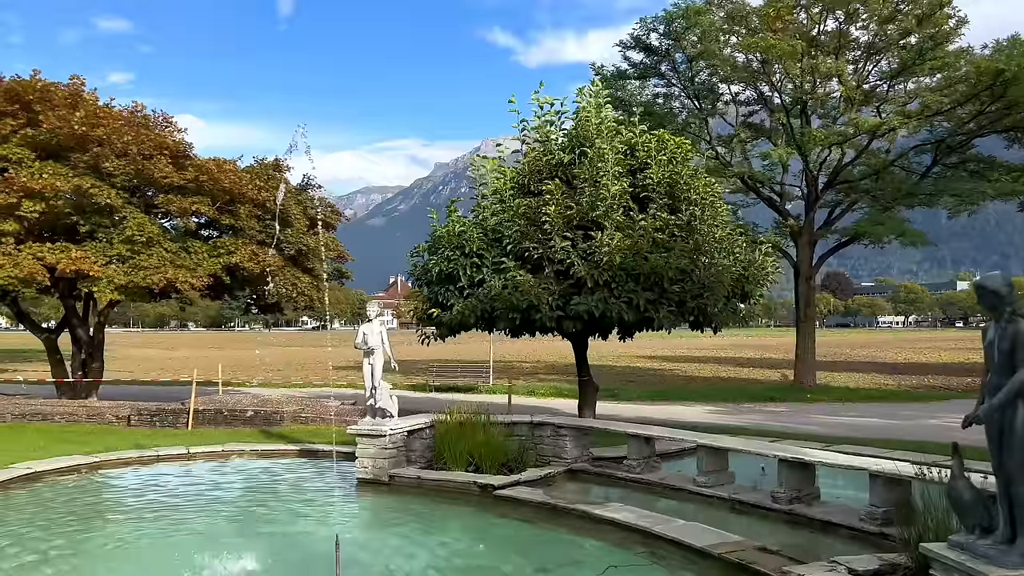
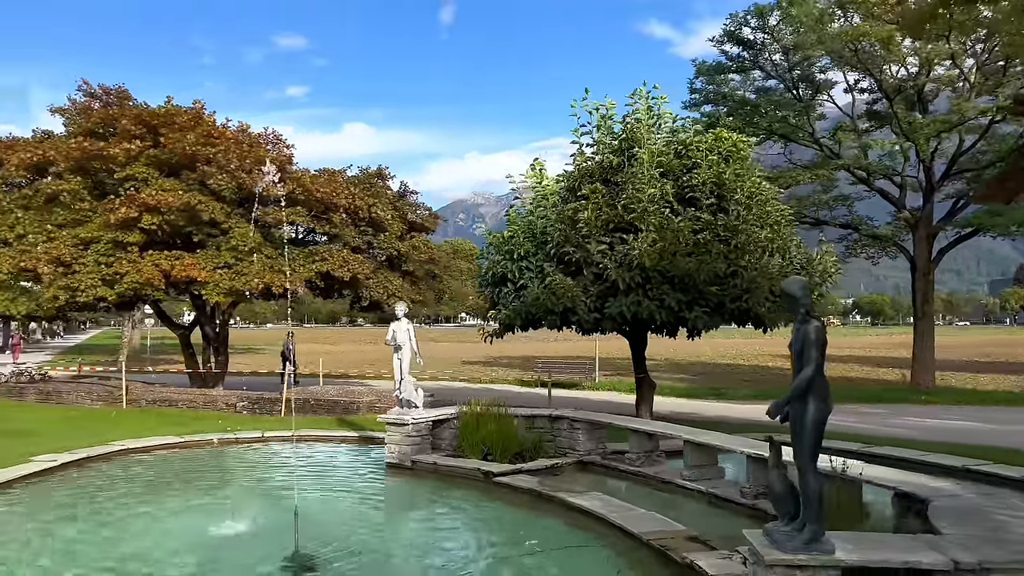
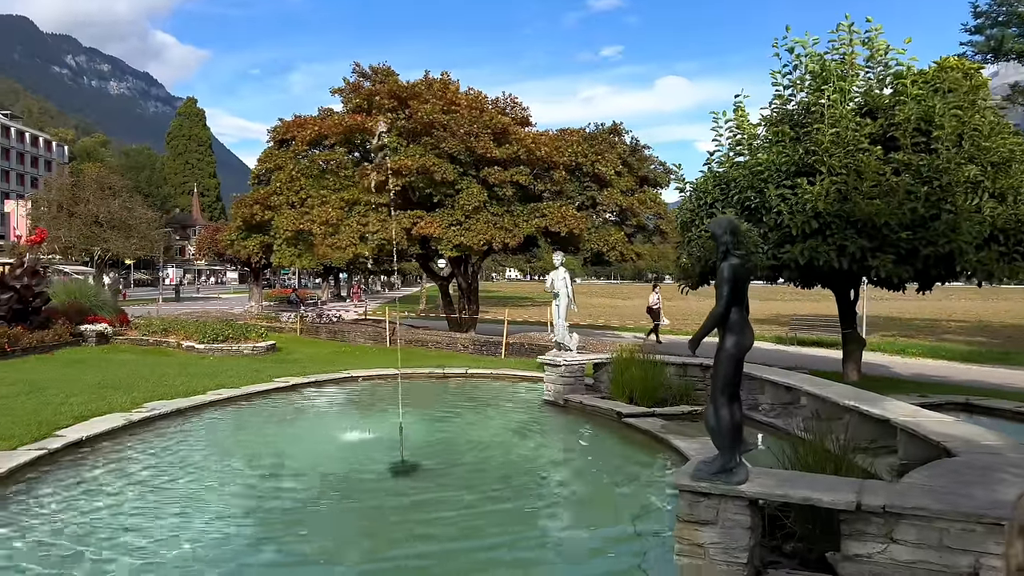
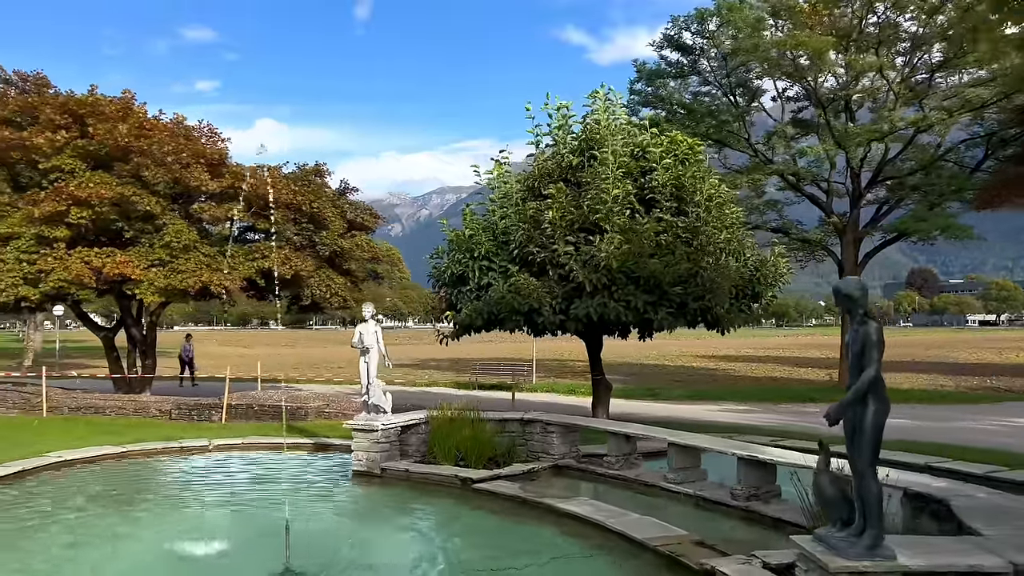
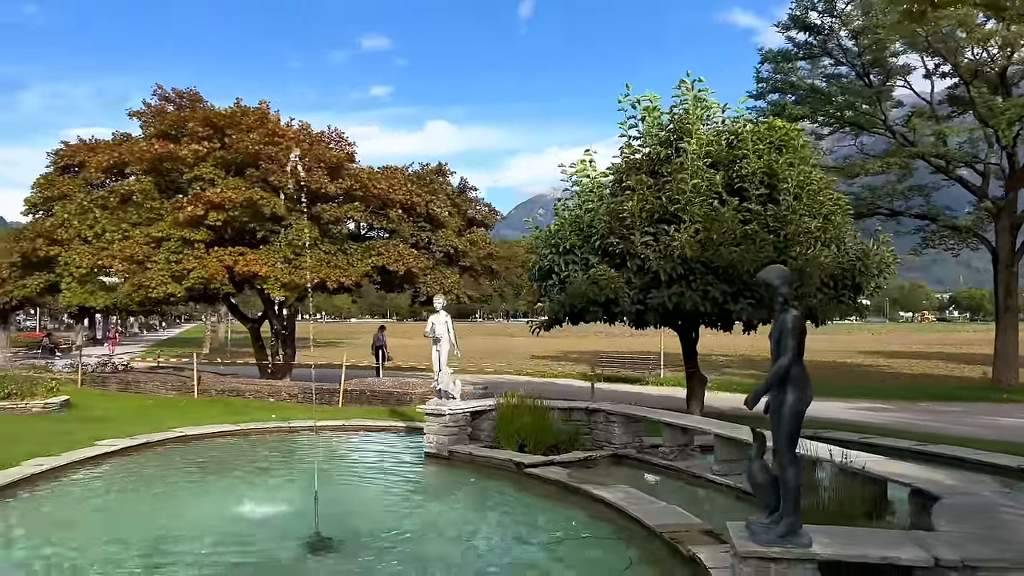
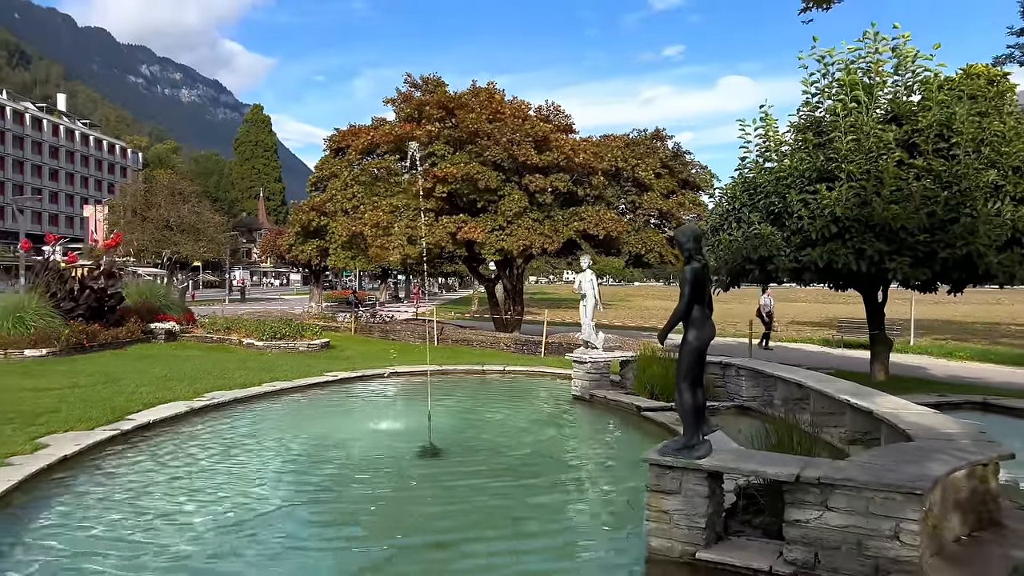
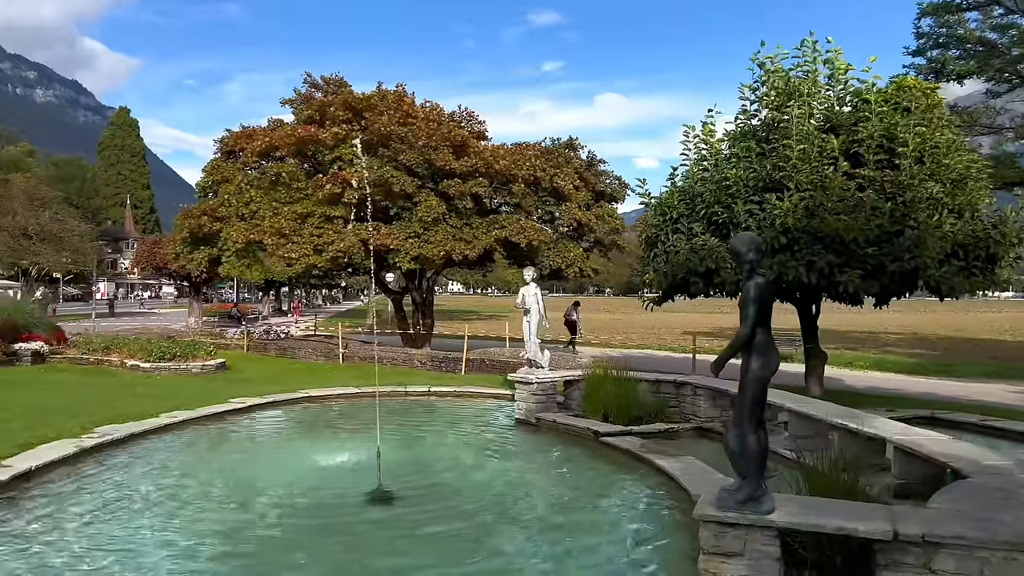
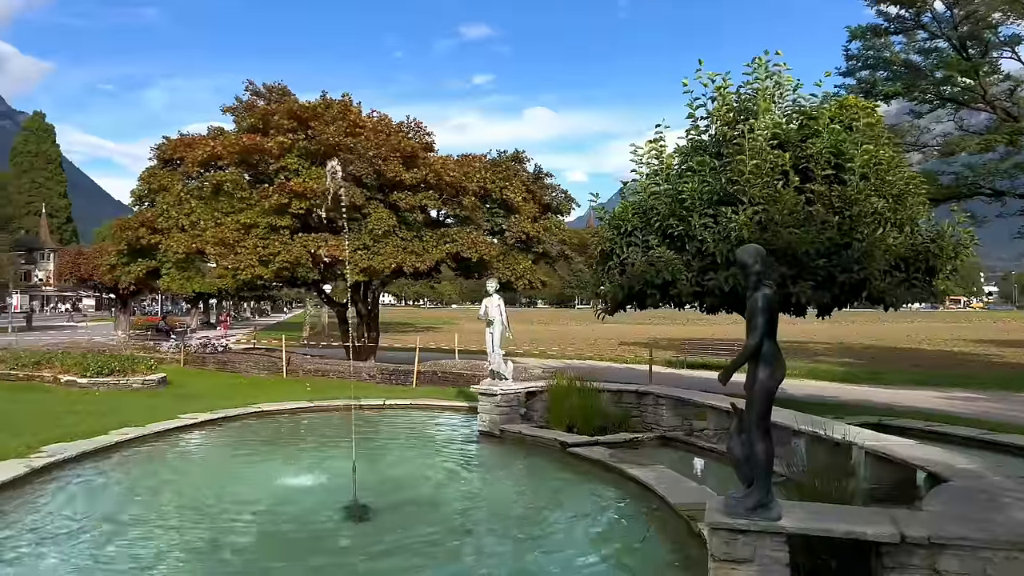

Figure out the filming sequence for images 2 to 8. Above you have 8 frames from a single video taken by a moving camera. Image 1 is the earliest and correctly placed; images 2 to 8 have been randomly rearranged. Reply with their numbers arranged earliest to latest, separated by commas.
4, 2, 5, 8, 7, 3, 6
